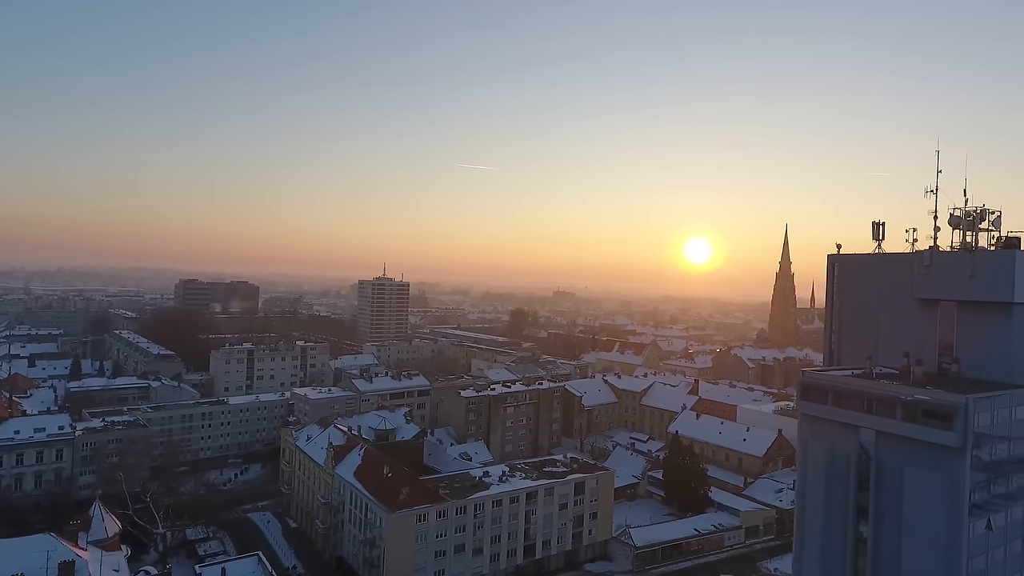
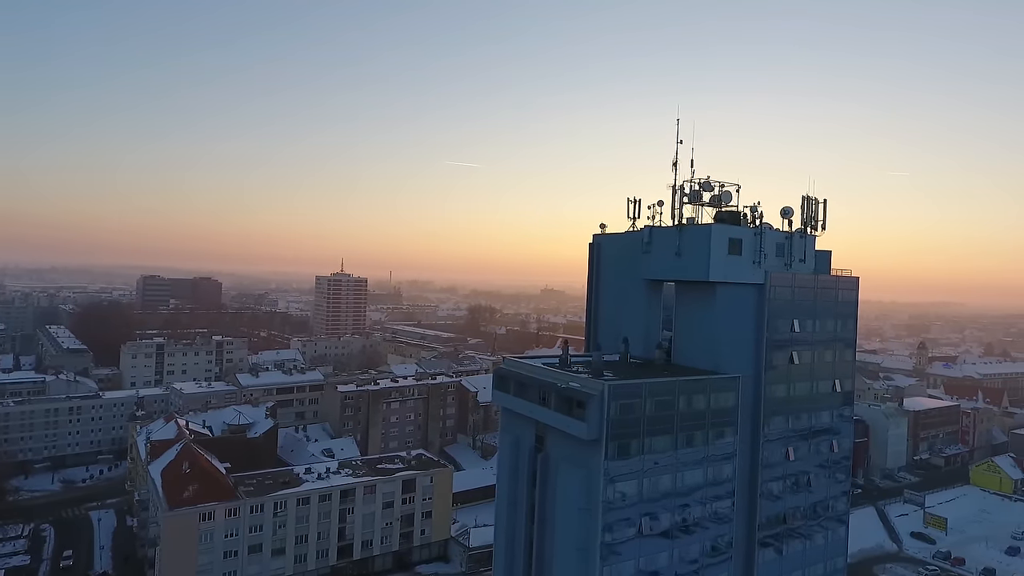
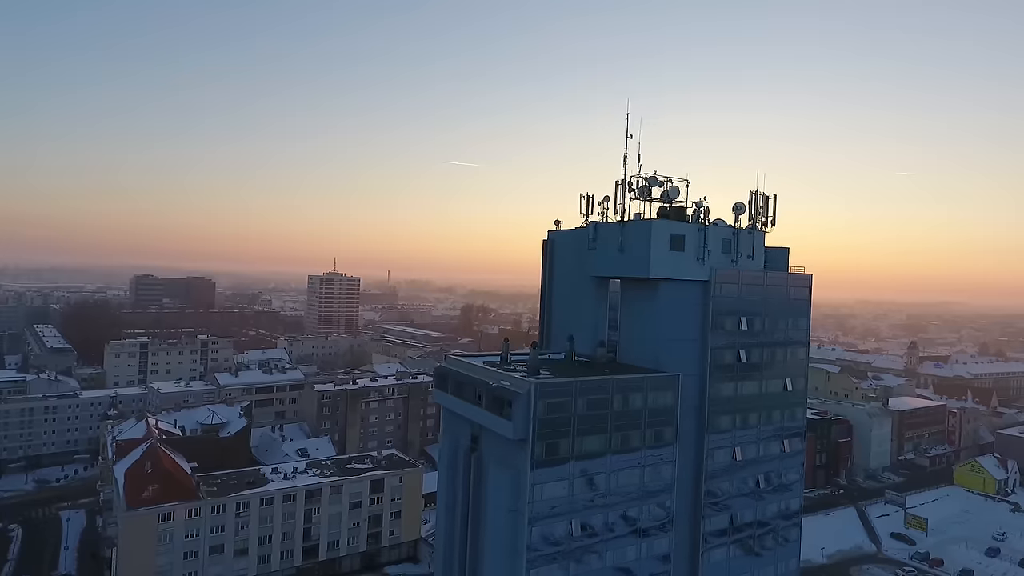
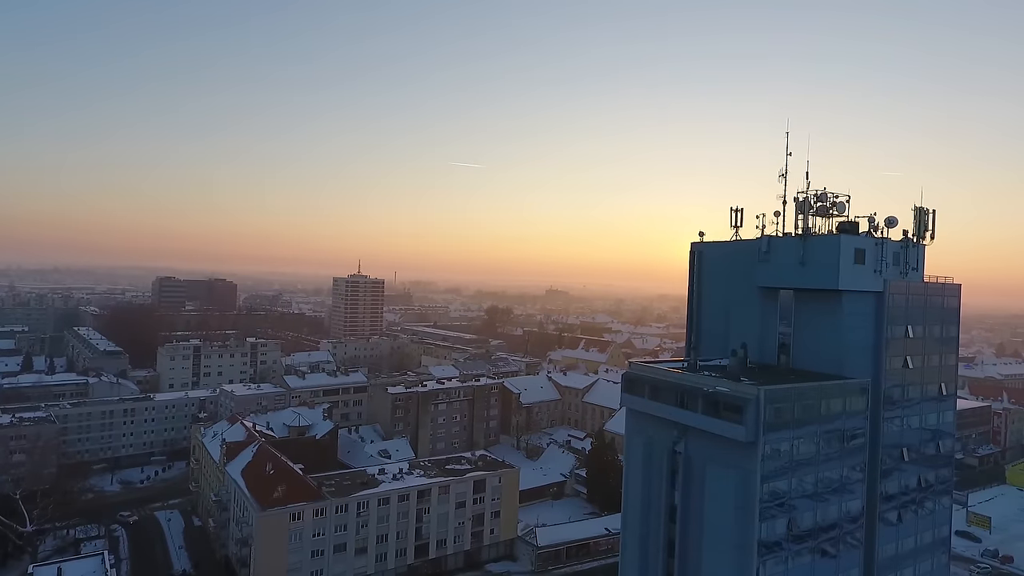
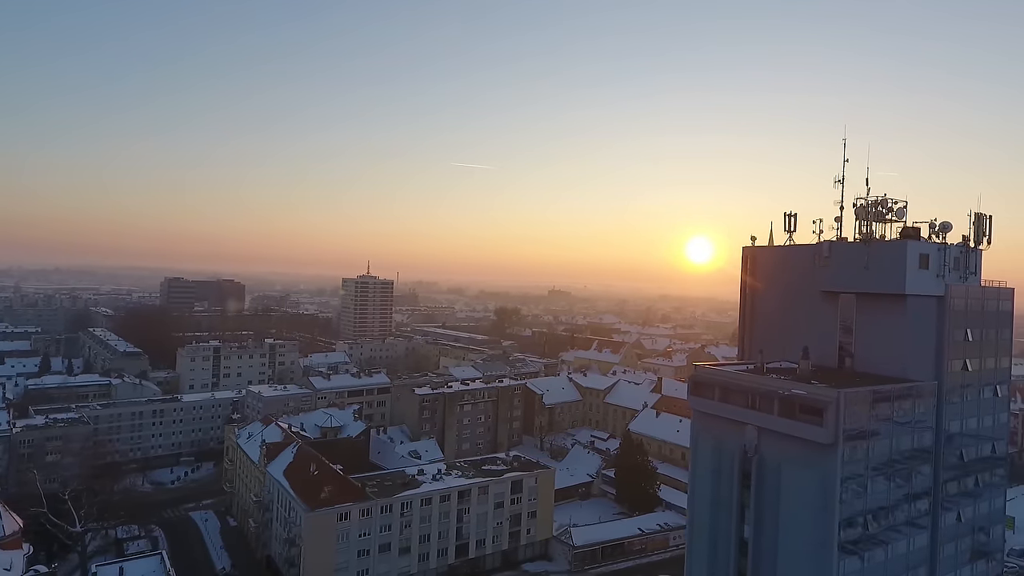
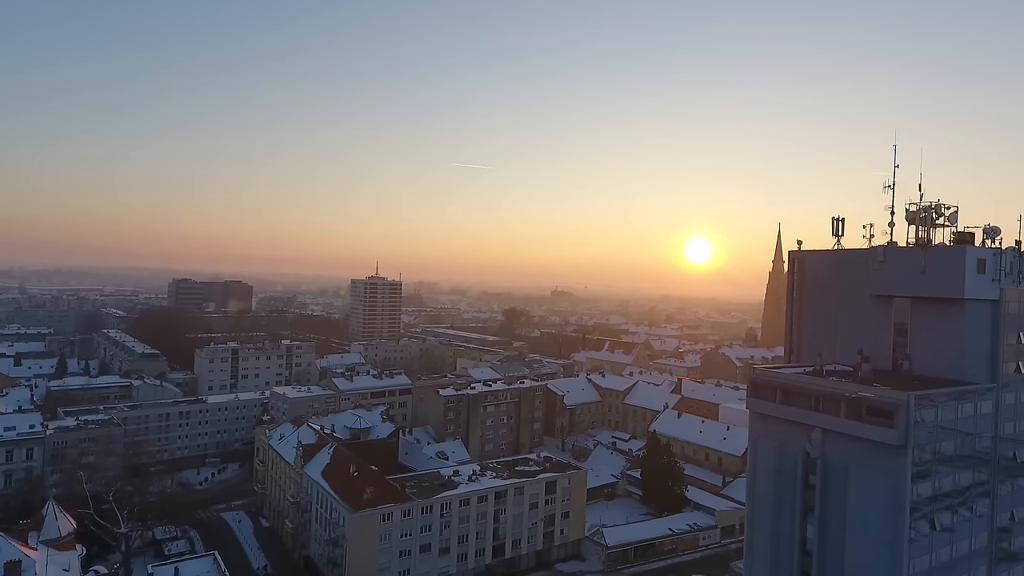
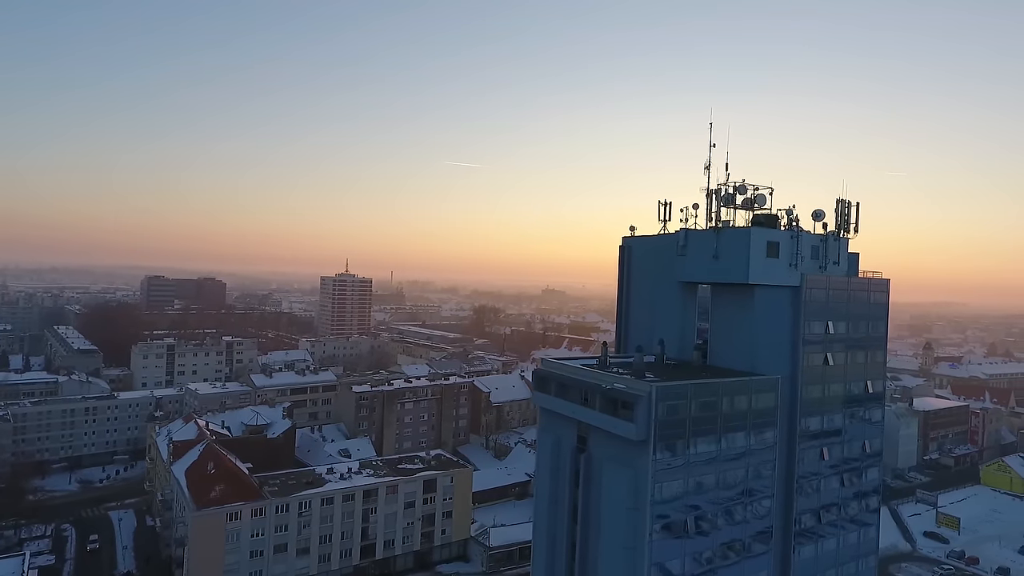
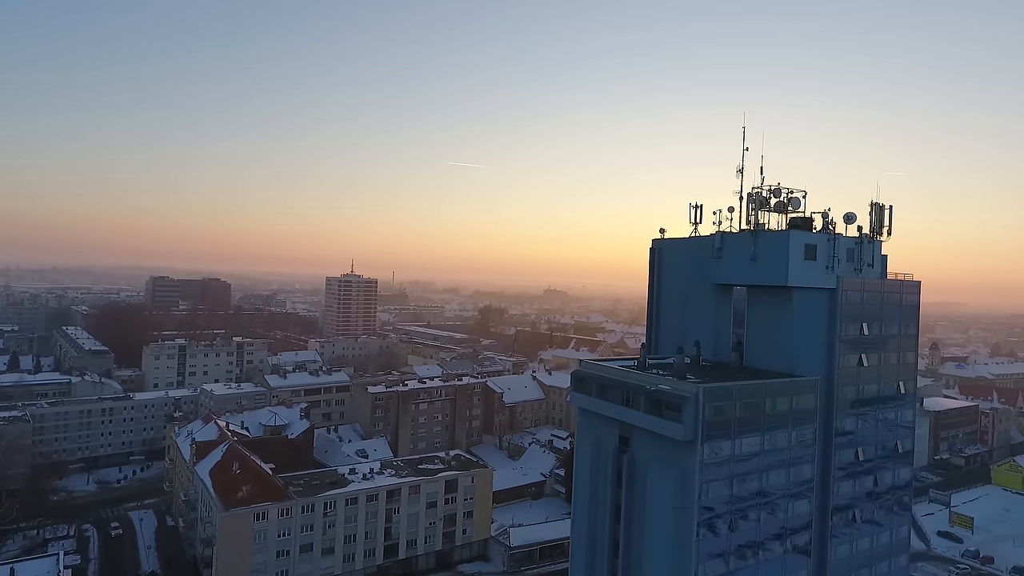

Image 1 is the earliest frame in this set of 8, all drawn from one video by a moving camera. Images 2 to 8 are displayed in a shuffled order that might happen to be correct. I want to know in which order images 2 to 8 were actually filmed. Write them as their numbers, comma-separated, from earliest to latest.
6, 5, 4, 8, 7, 2, 3
